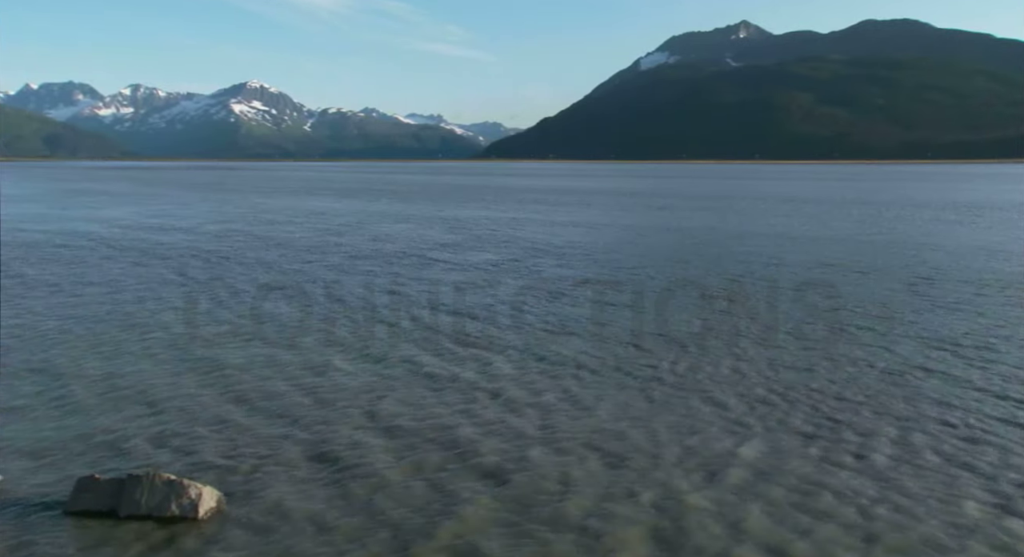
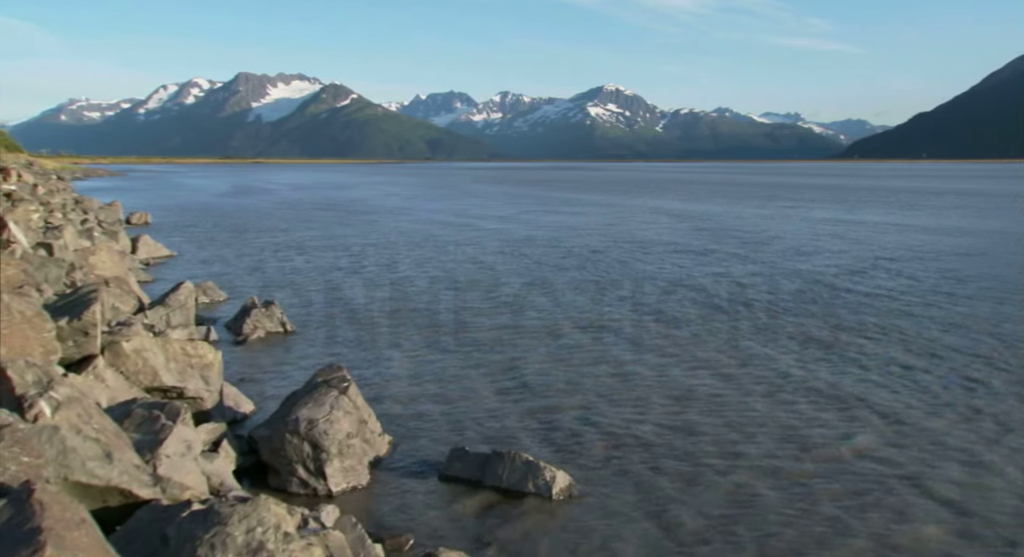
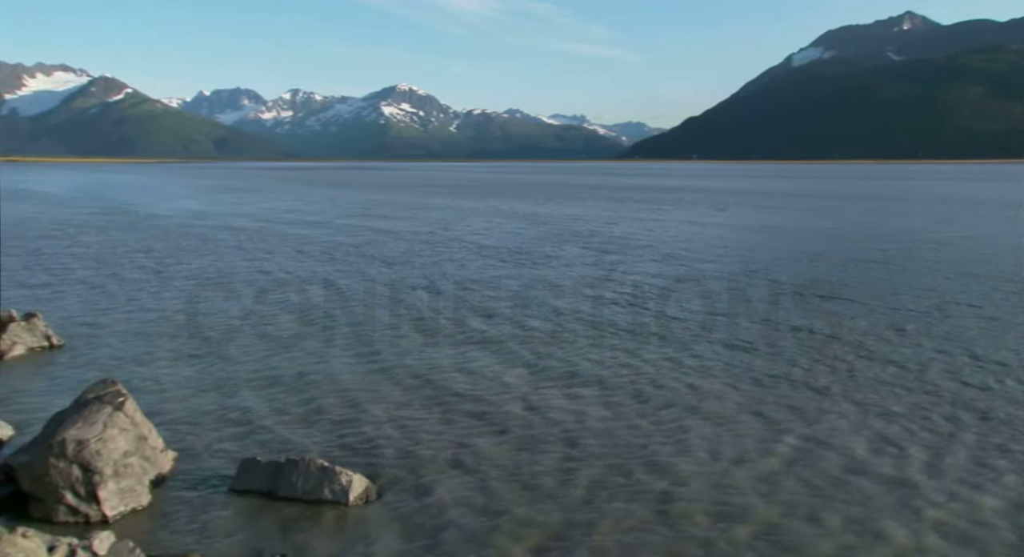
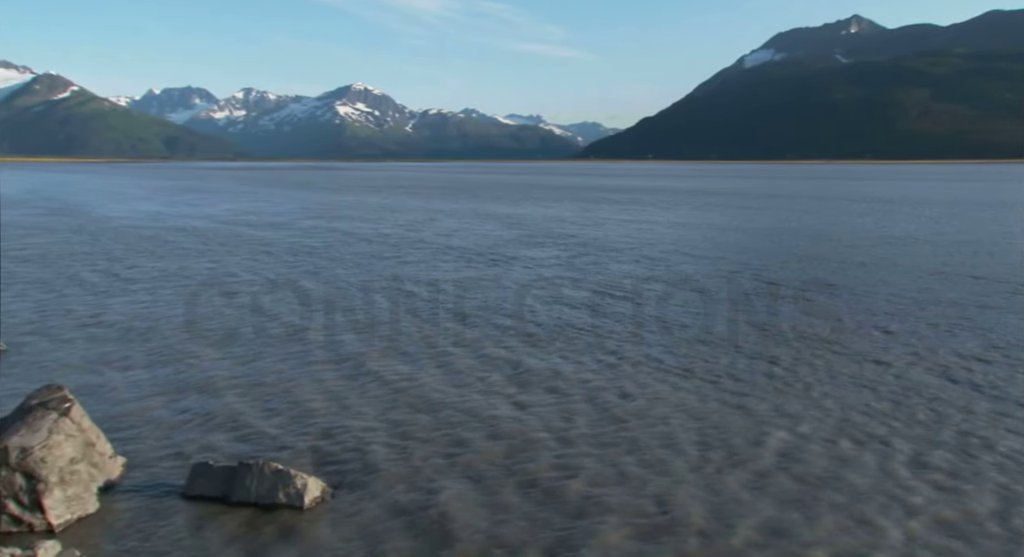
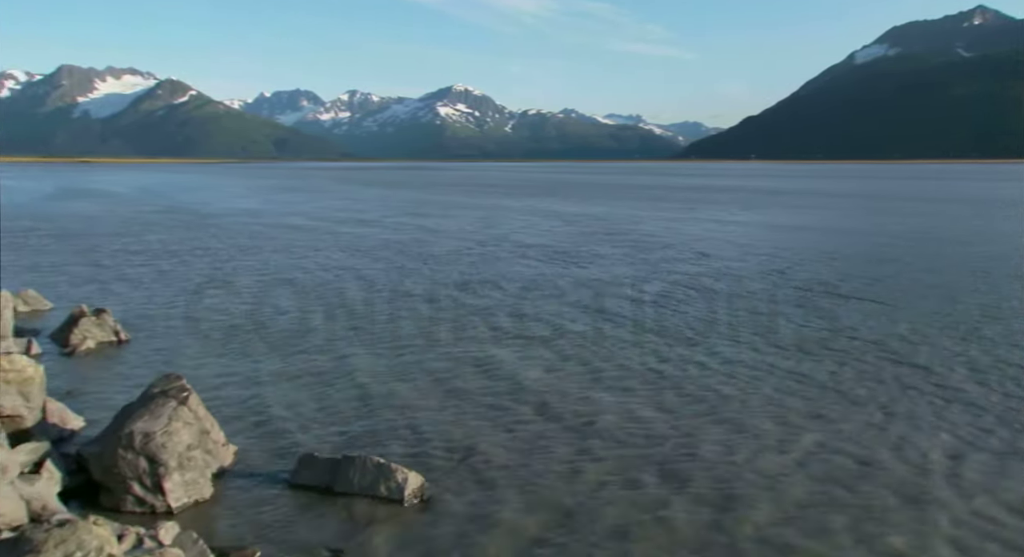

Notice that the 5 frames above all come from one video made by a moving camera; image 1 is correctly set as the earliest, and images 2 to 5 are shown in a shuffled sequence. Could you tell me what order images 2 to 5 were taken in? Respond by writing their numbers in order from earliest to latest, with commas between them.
4, 3, 5, 2
